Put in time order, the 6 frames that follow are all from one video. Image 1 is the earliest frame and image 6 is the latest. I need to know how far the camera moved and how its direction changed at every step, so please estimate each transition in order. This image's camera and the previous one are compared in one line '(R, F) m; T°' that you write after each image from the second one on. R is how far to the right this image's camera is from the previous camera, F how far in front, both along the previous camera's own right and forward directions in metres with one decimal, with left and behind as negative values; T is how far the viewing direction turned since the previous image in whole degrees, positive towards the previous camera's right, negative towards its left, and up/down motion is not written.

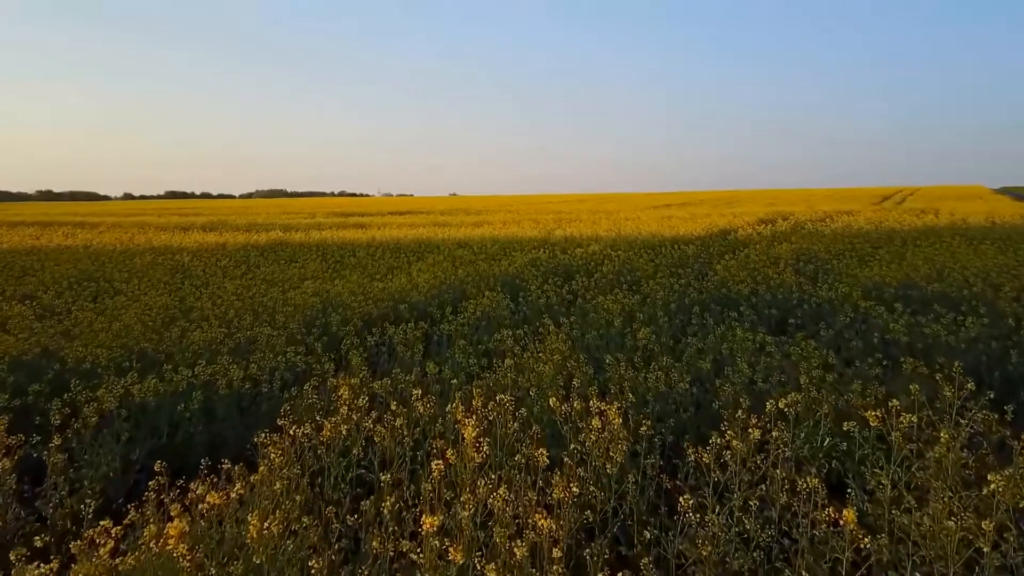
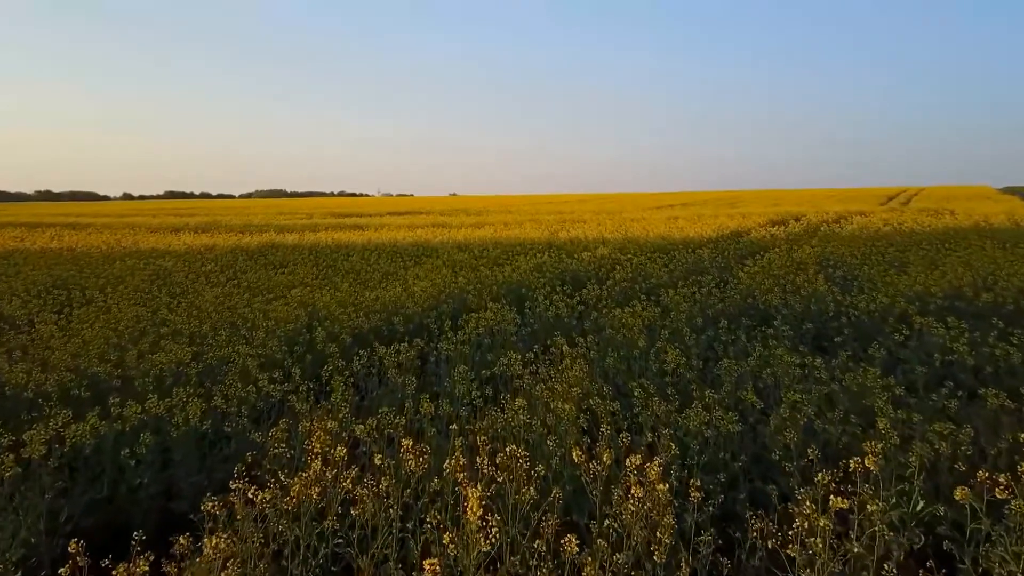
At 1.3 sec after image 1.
(-0.1, +0.8) m; 0°
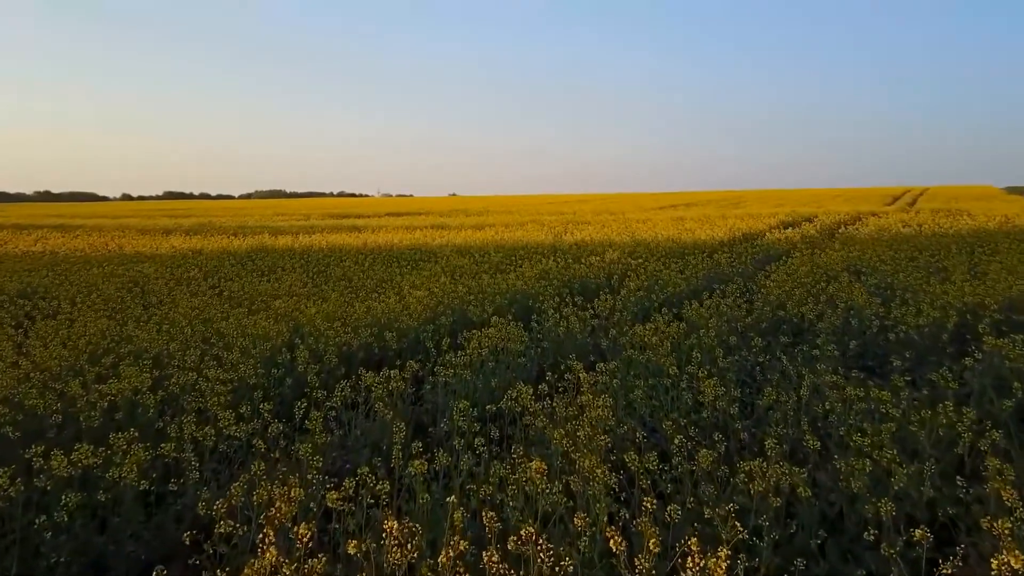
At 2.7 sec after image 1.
(-0.1, +0.8) m; 0°
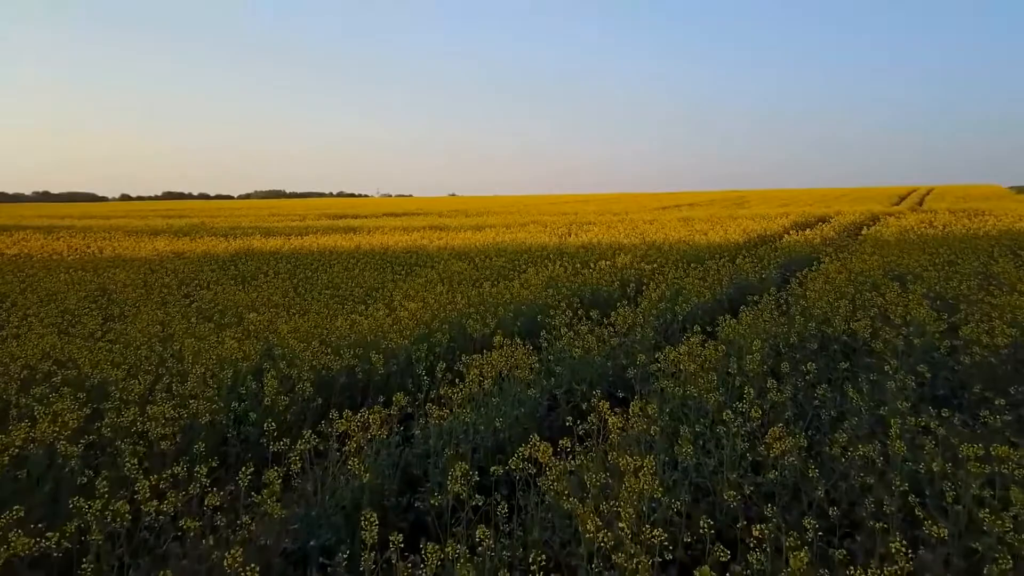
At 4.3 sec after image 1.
(-0.1, +1.0) m; 0°
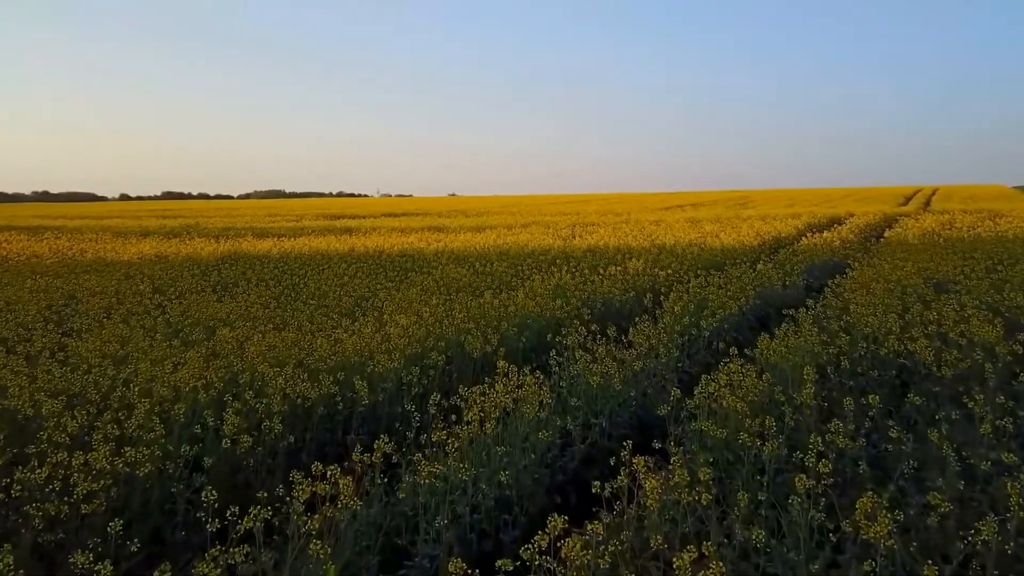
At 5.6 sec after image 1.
(-0.1, +0.8) m; 0°
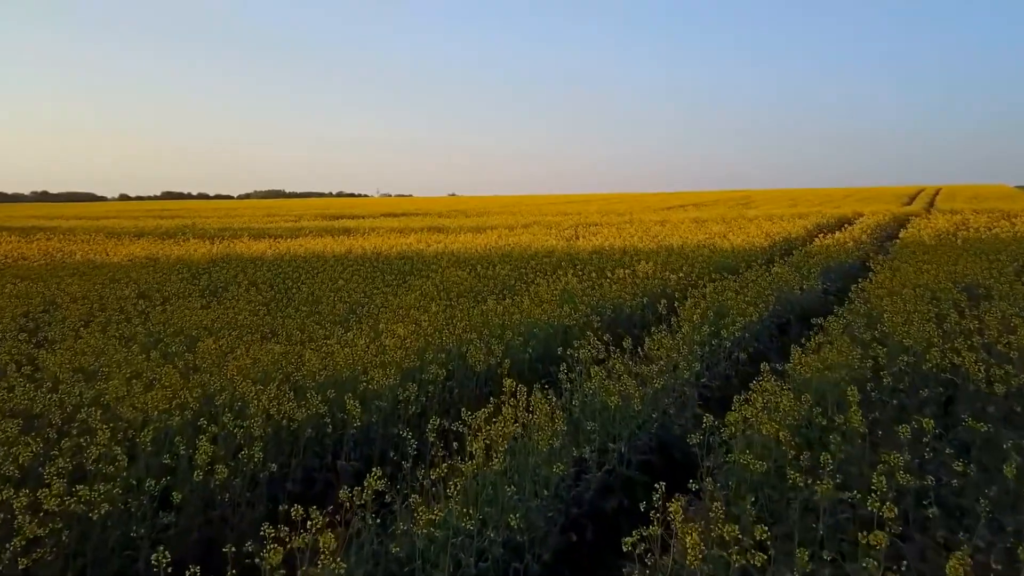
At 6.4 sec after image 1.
(-0.1, +0.5) m; 0°
